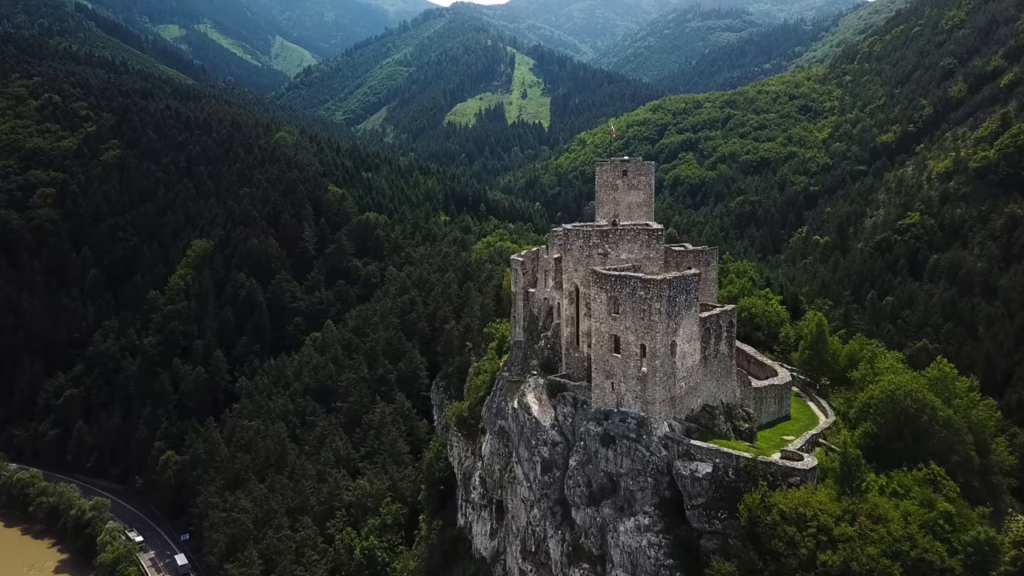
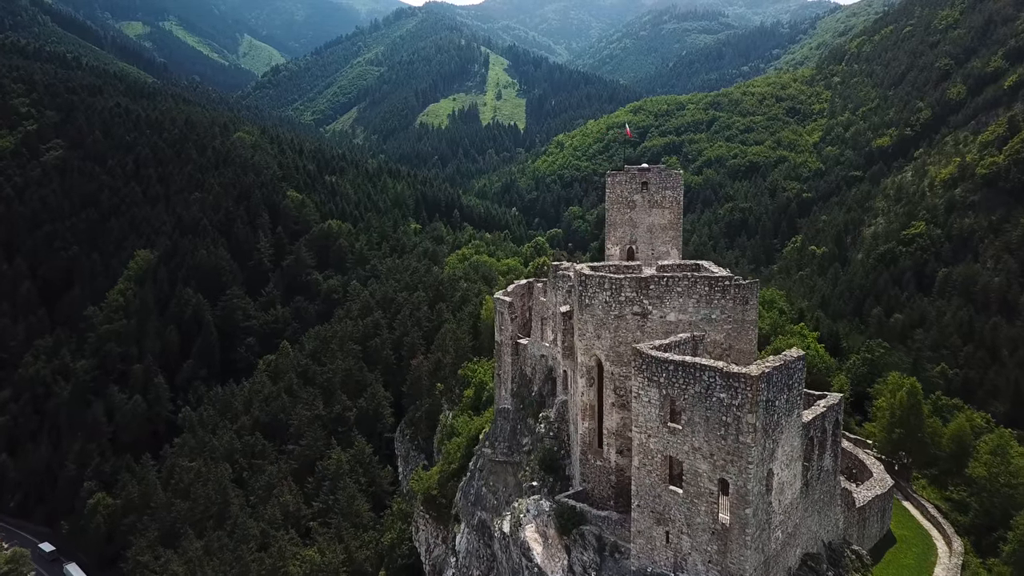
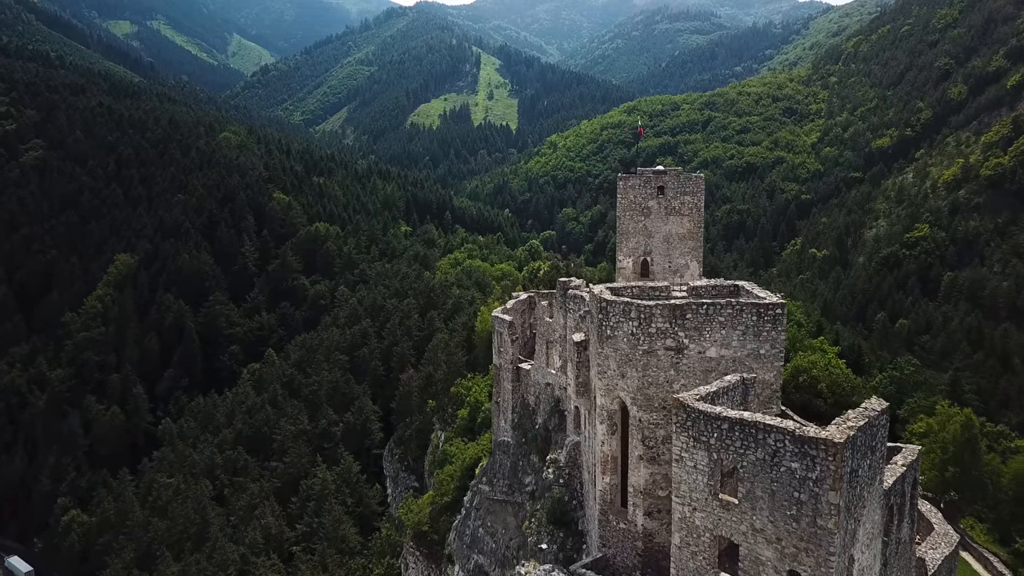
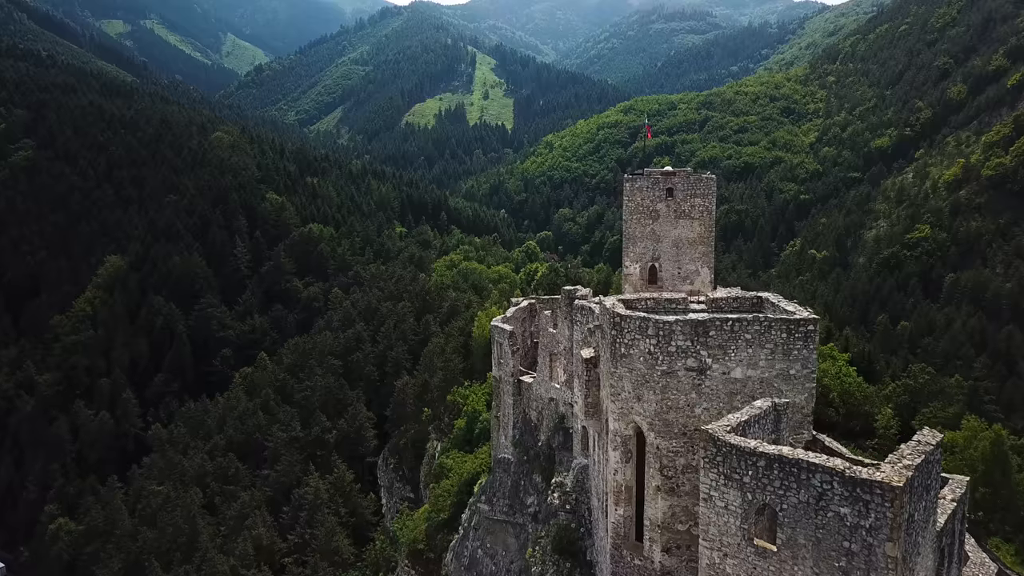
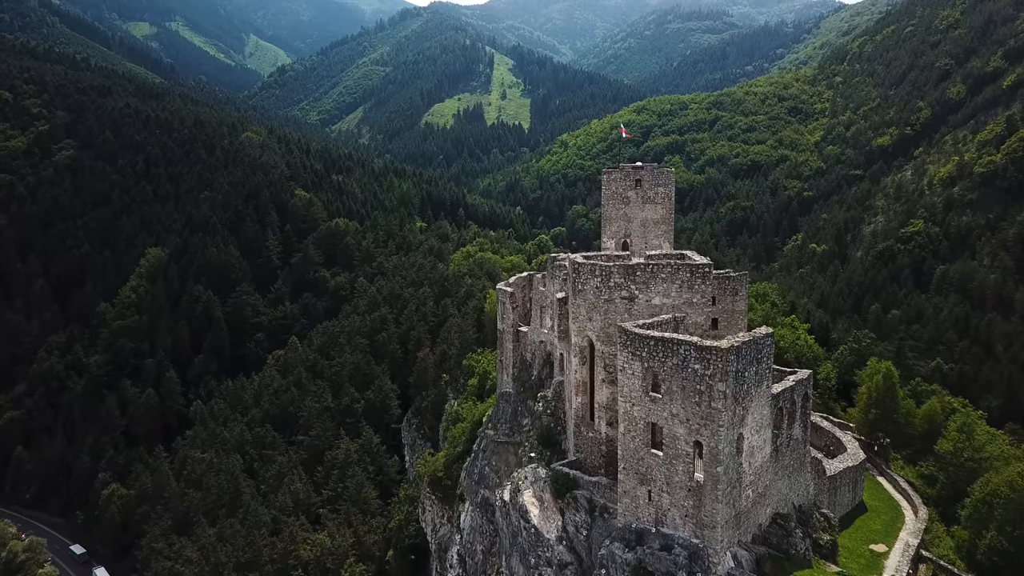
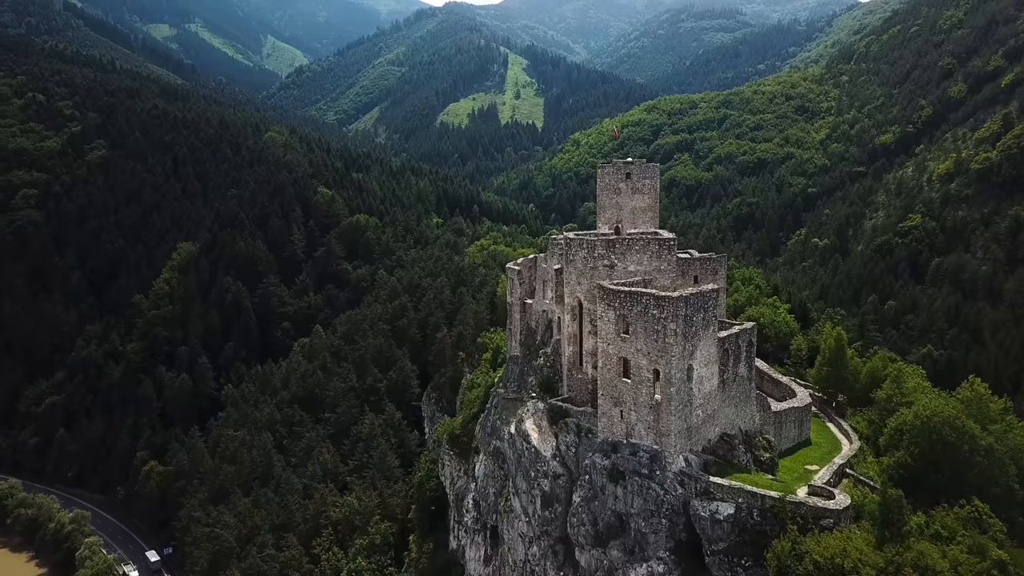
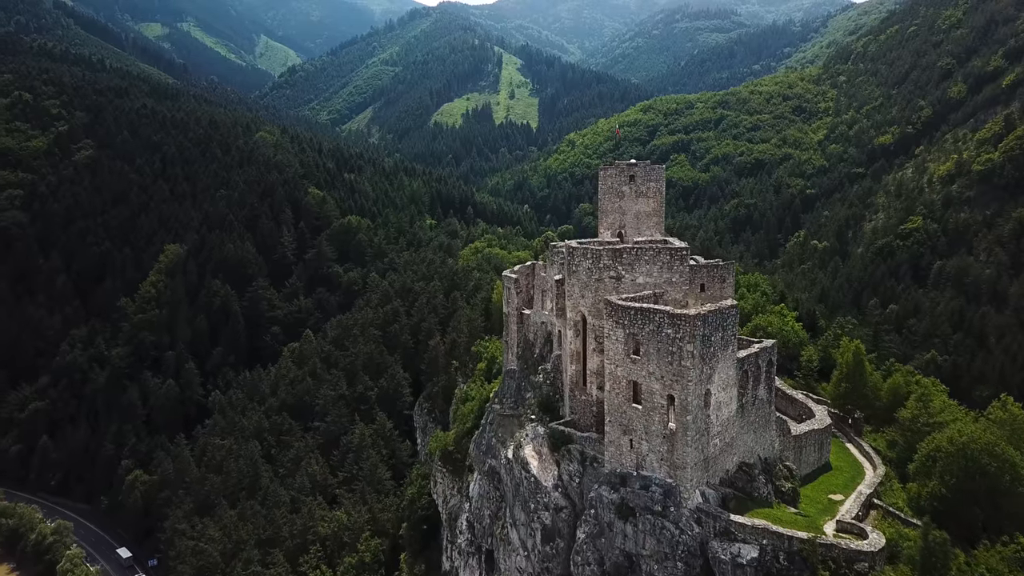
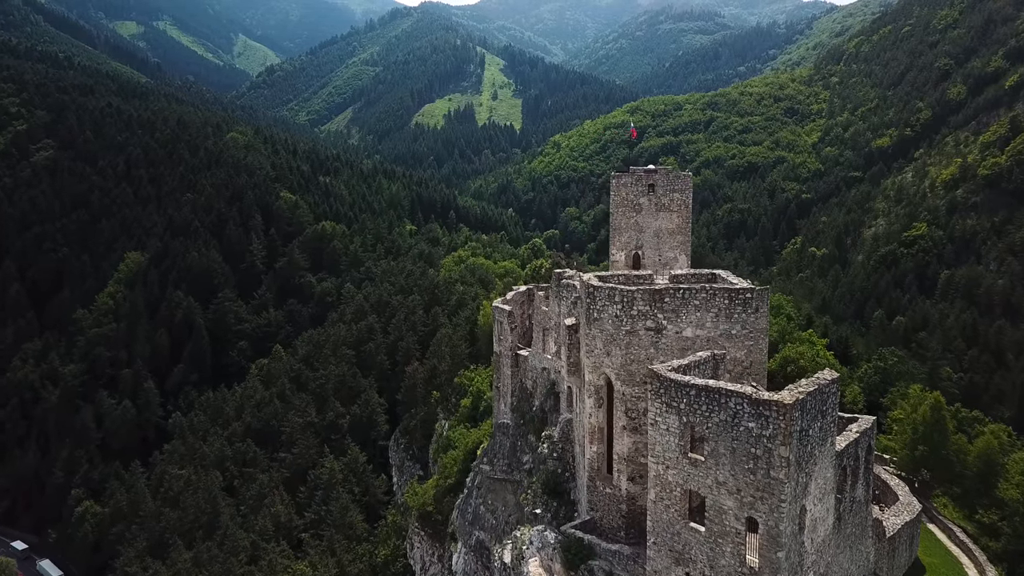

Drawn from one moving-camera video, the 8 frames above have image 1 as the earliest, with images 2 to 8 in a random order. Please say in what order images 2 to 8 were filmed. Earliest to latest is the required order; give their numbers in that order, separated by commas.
6, 7, 5, 2, 8, 3, 4
